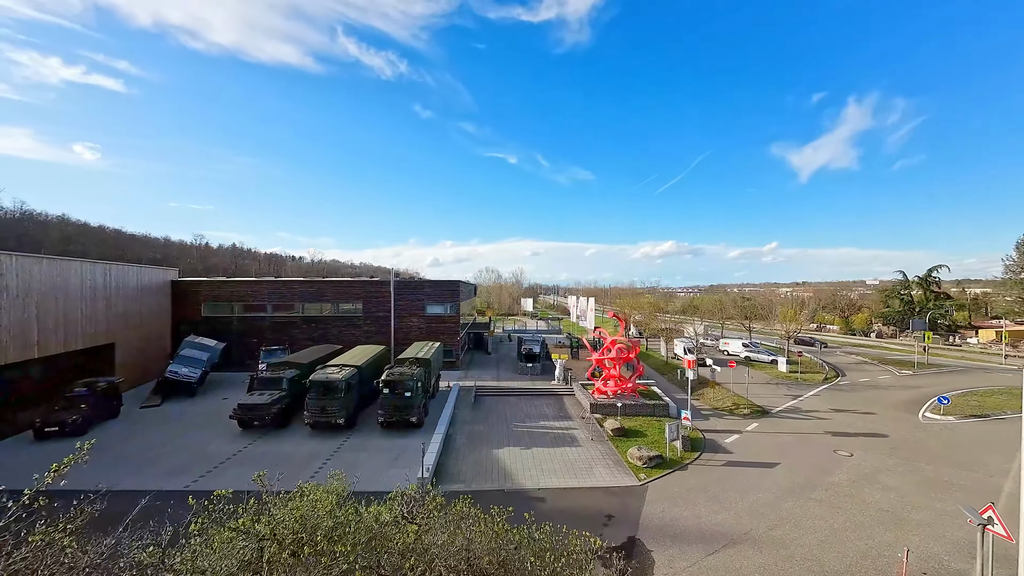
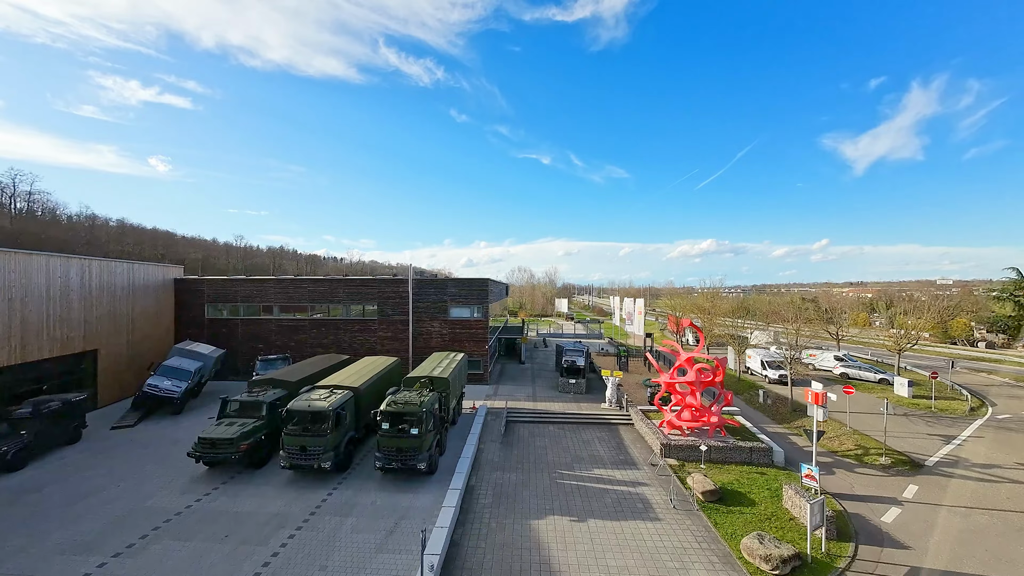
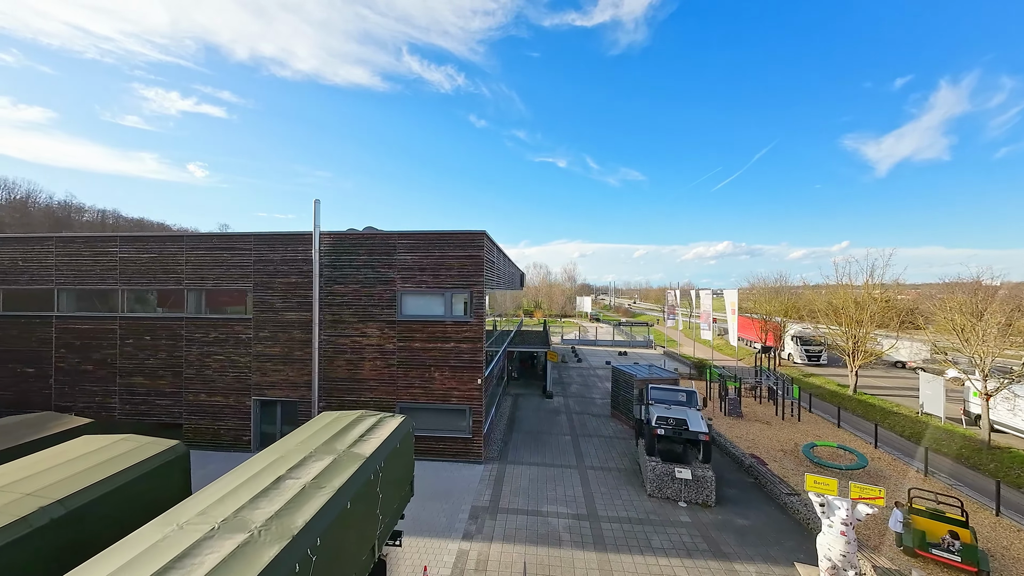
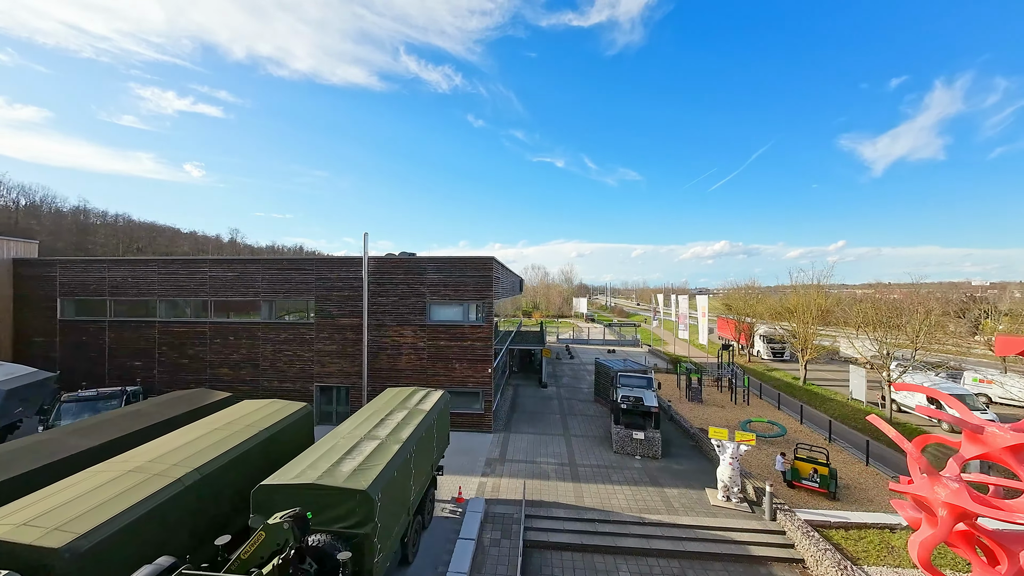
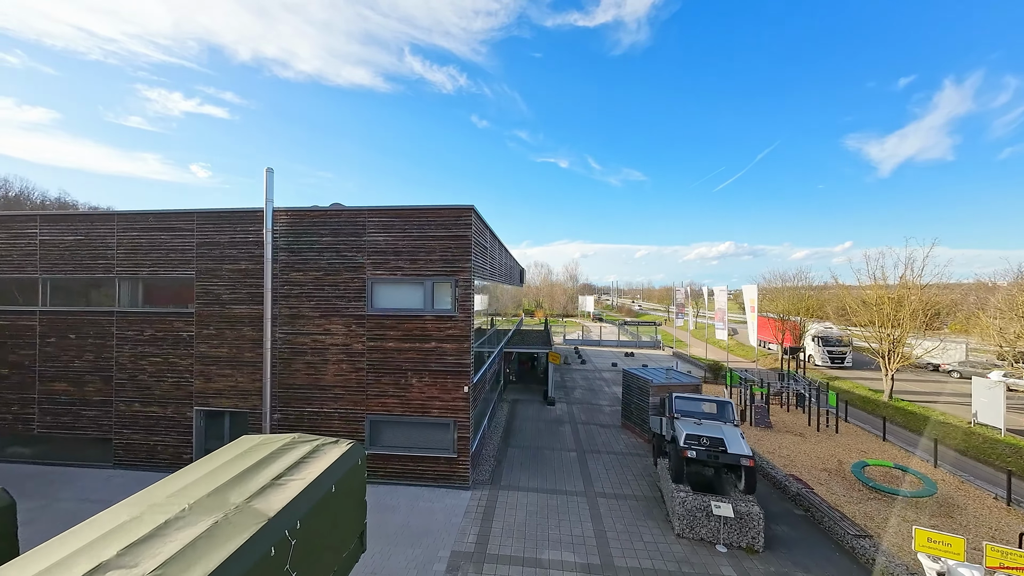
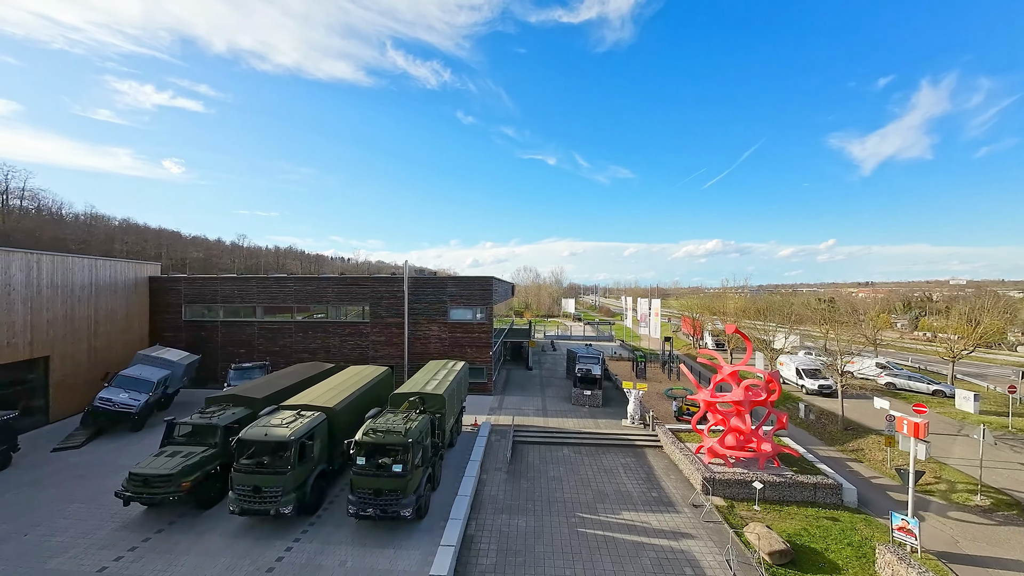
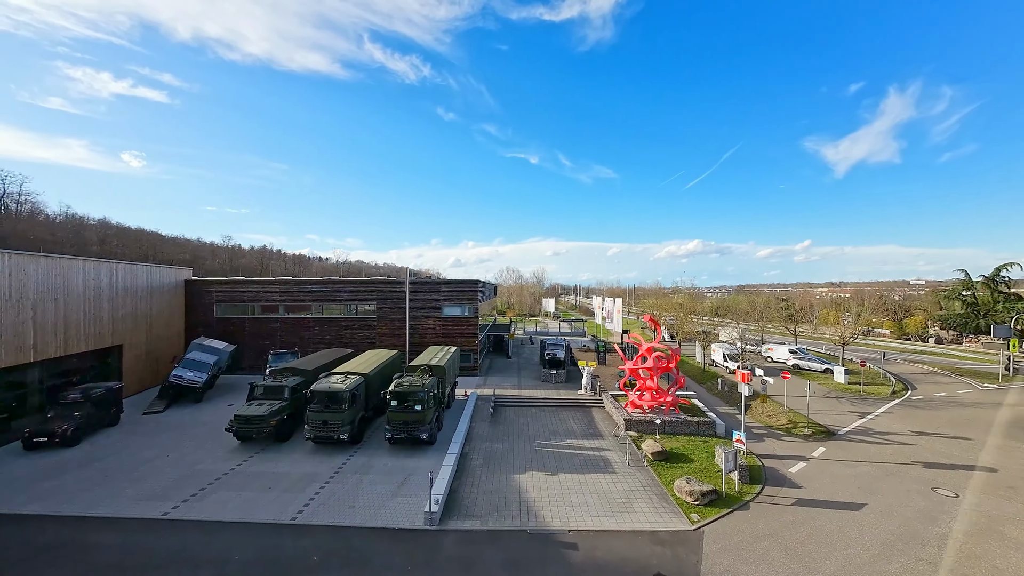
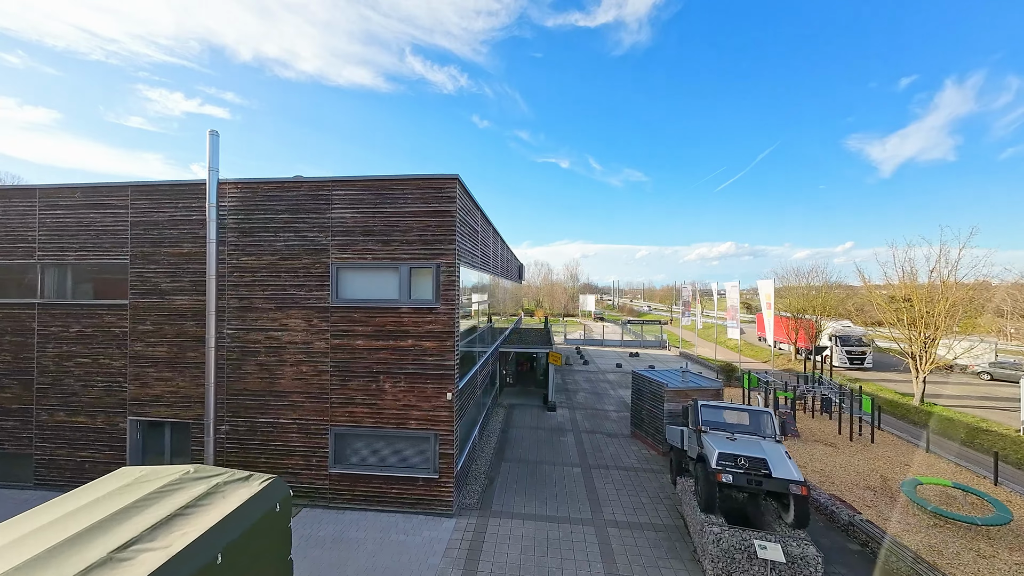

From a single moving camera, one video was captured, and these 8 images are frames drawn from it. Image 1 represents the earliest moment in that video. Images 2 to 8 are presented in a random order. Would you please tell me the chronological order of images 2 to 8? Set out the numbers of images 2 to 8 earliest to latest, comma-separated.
7, 2, 6, 4, 3, 5, 8
